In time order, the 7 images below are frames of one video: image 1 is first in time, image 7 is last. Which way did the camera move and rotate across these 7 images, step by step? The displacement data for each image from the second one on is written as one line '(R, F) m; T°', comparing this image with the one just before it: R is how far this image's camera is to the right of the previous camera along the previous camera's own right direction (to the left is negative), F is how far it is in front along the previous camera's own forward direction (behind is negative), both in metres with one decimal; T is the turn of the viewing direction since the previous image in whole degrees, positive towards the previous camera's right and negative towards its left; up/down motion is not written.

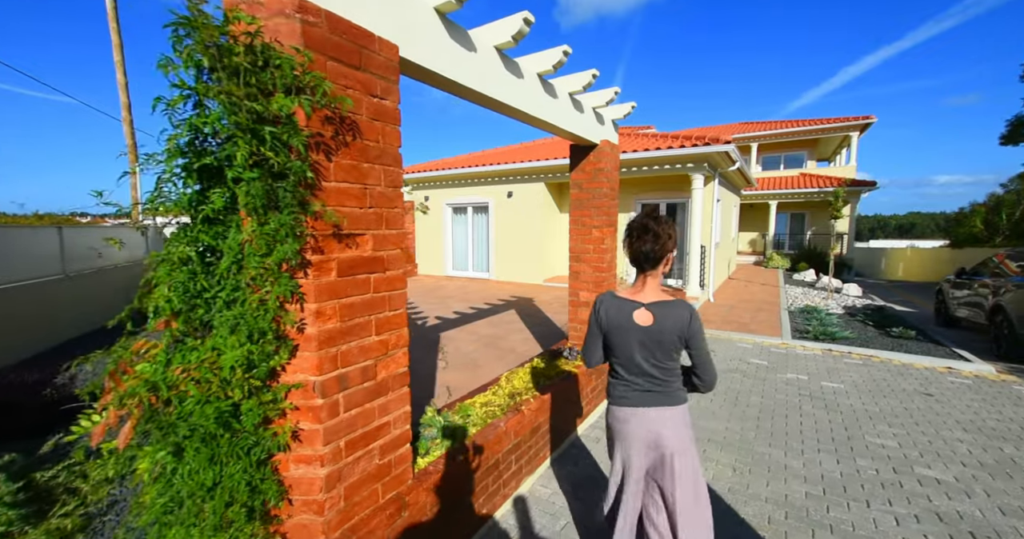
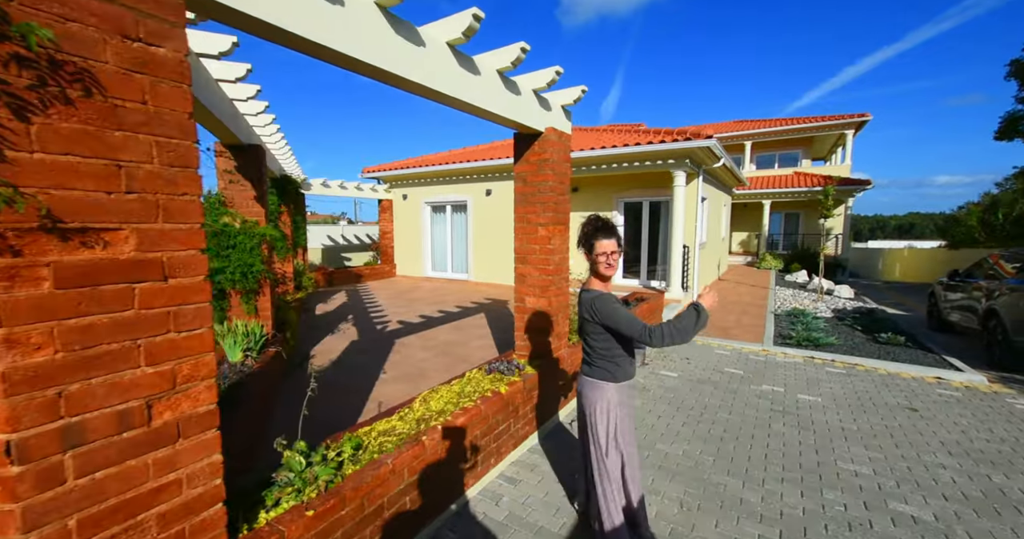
(+0.6, +0.5) m; 0°
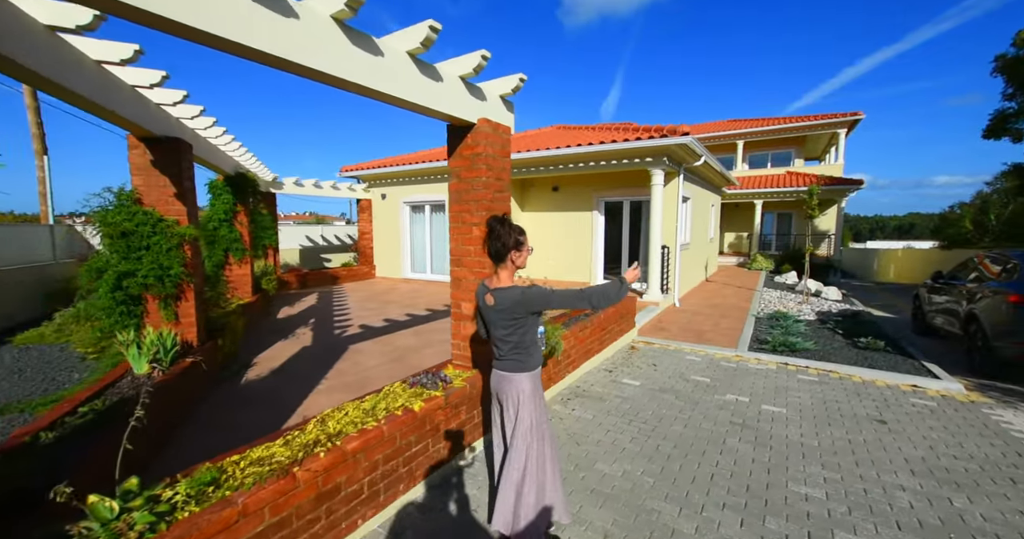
(+0.6, +0.3) m; 0°
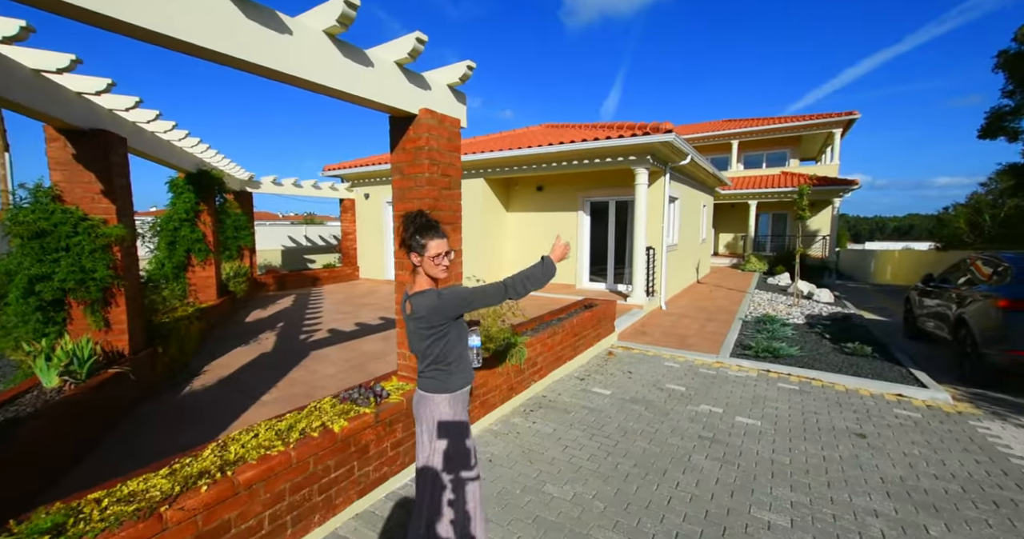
(+0.4, +0.3) m; 0°
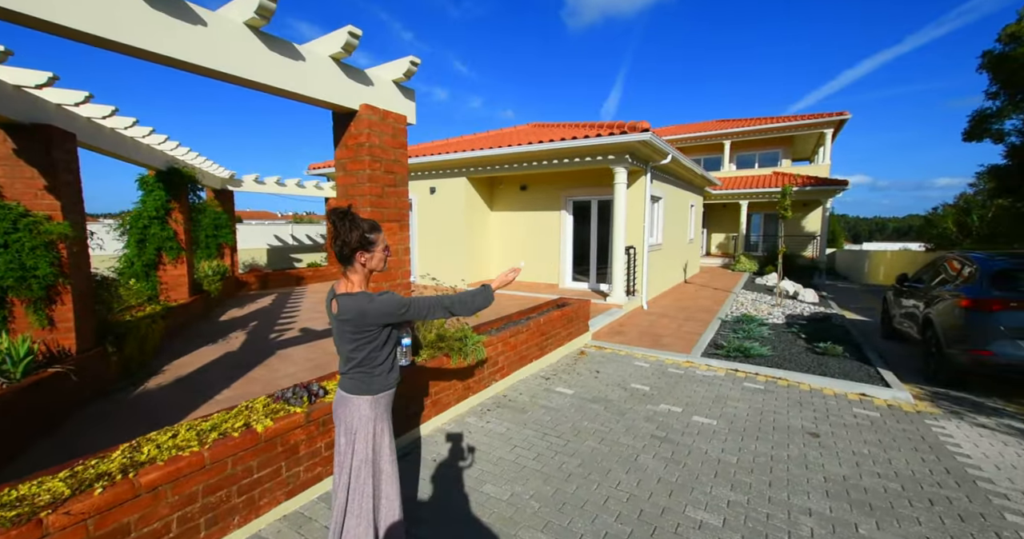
(+0.4, 0.0) m; 0°
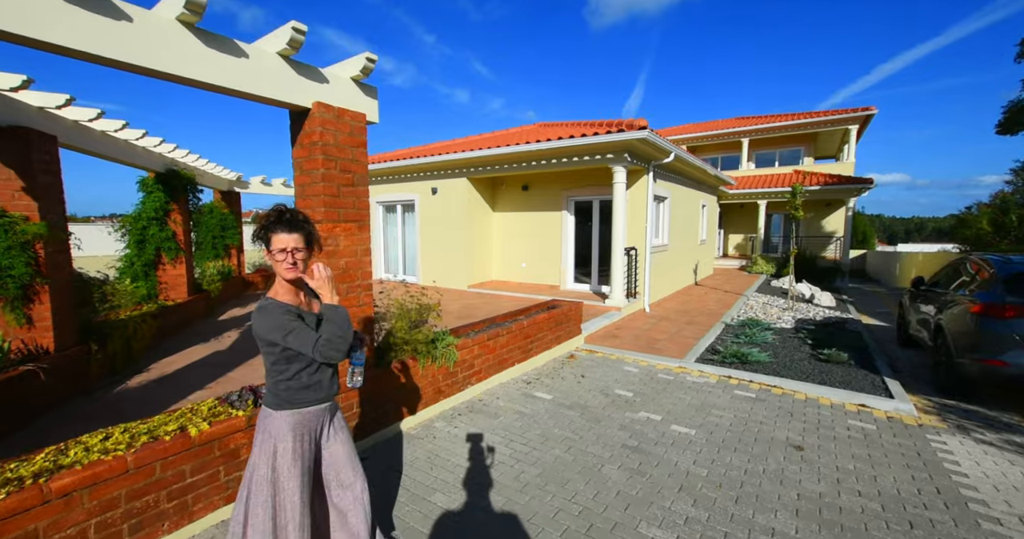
(+0.5, +0.1) m; -3°
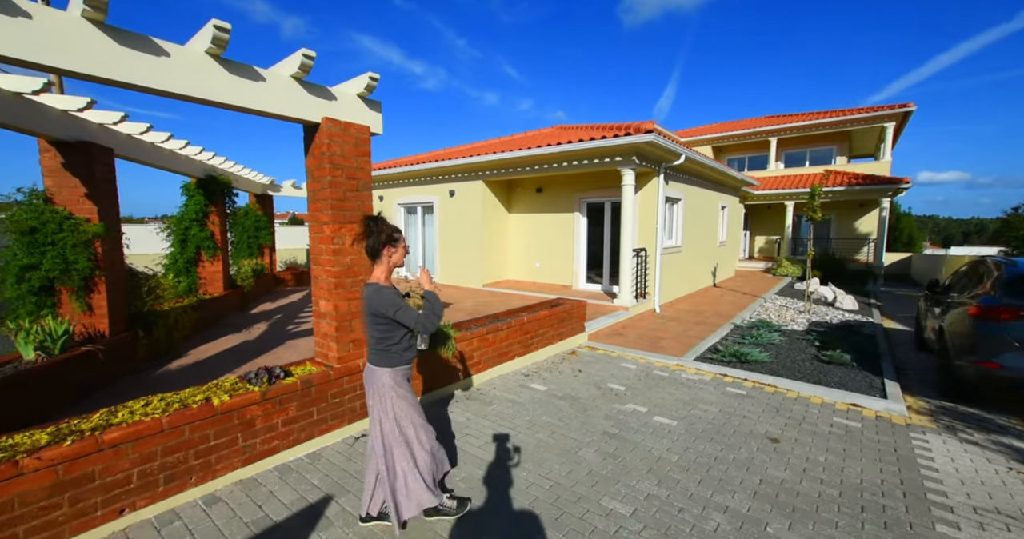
(+0.4, -0.3) m; -4°
